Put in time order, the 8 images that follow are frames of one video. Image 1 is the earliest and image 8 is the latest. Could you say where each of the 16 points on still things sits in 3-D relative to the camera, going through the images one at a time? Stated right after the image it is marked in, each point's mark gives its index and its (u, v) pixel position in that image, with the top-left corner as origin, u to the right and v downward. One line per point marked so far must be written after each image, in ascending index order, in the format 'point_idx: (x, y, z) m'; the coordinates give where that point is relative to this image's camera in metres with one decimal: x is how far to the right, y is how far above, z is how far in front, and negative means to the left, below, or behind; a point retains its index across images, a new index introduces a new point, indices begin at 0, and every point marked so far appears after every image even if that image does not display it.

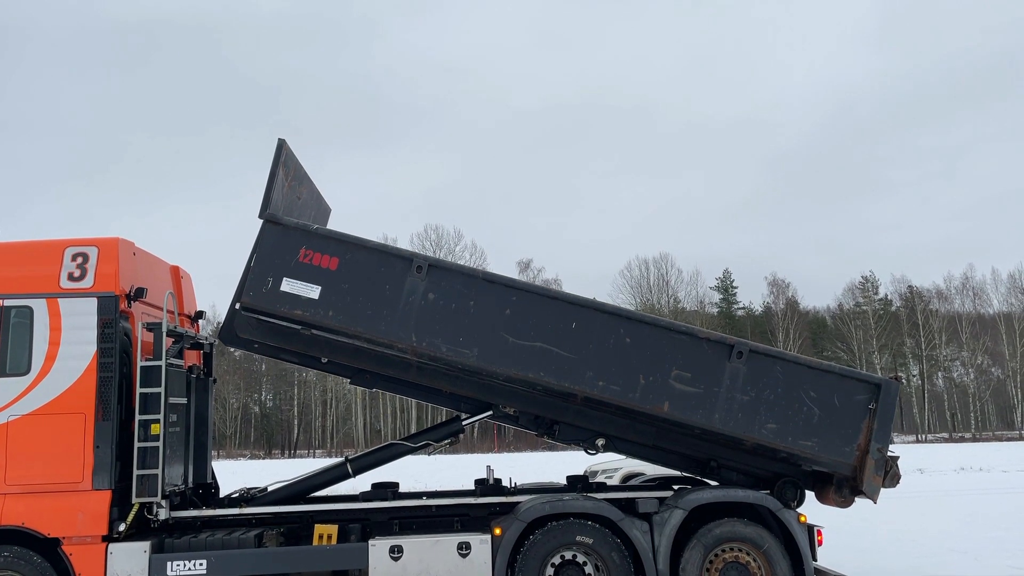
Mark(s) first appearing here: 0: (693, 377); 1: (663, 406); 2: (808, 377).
0: (+1.3, -0.5, +5.6) m
1: (+1.1, -0.7, +5.6) m
2: (+2.1, -0.6, +5.6) m
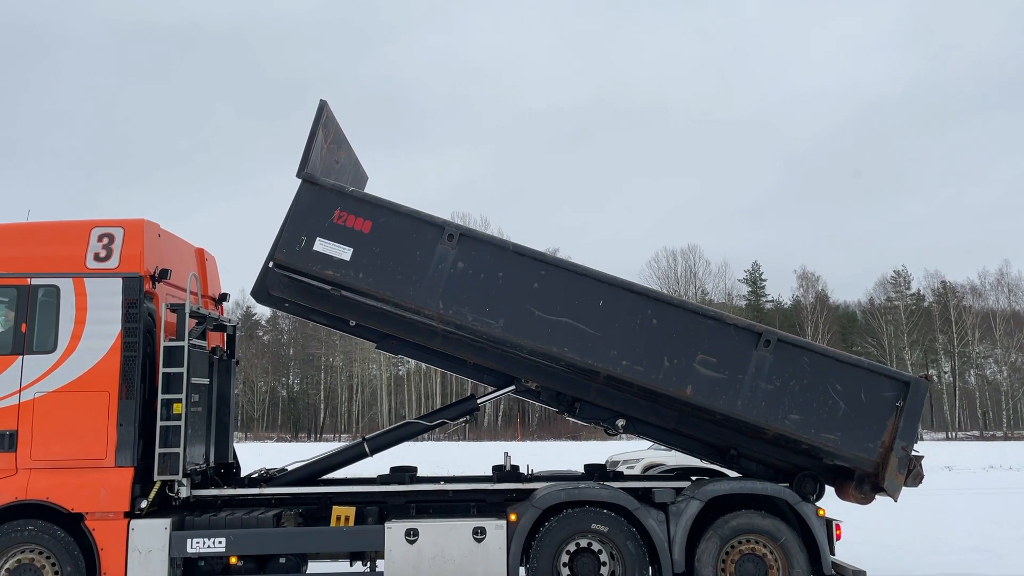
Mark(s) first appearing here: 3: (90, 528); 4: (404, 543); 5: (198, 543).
0: (+1.4, -0.5, +5.6) m
1: (+1.2, -0.6, +5.5) m
2: (+2.2, -0.6, +5.6) m
3: (-2.8, -1.6, +5.4) m
4: (-0.7, -1.7, +5.6) m
5: (-2.1, -1.7, +5.5) m
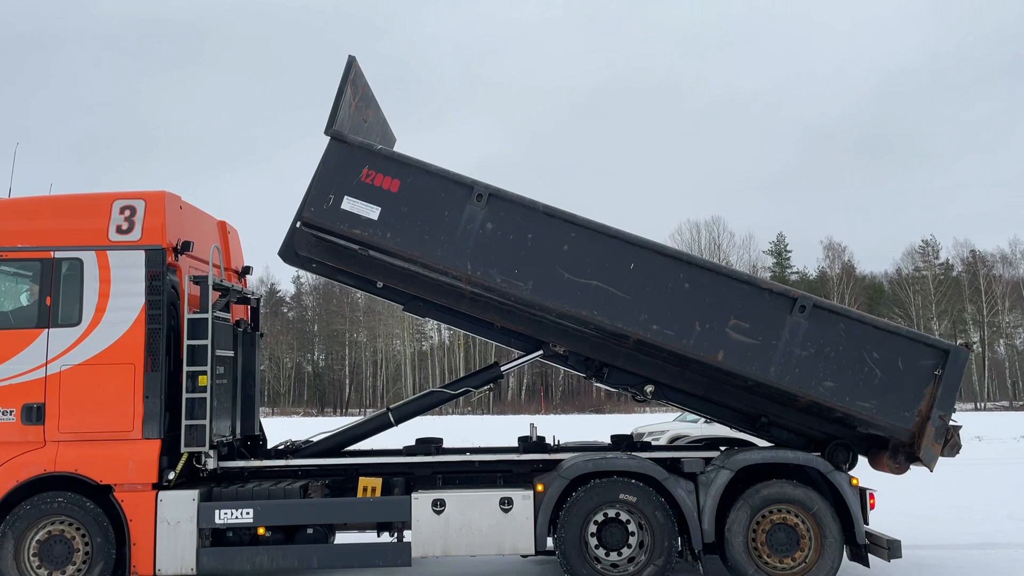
0: (+1.6, -0.3, +5.4) m
1: (+1.4, -0.4, +5.4) m
2: (+2.4, -0.3, +5.4) m
3: (-2.6, -1.4, +5.4) m
4: (-0.5, -1.5, +5.5) m
5: (-1.9, -1.5, +5.5) m
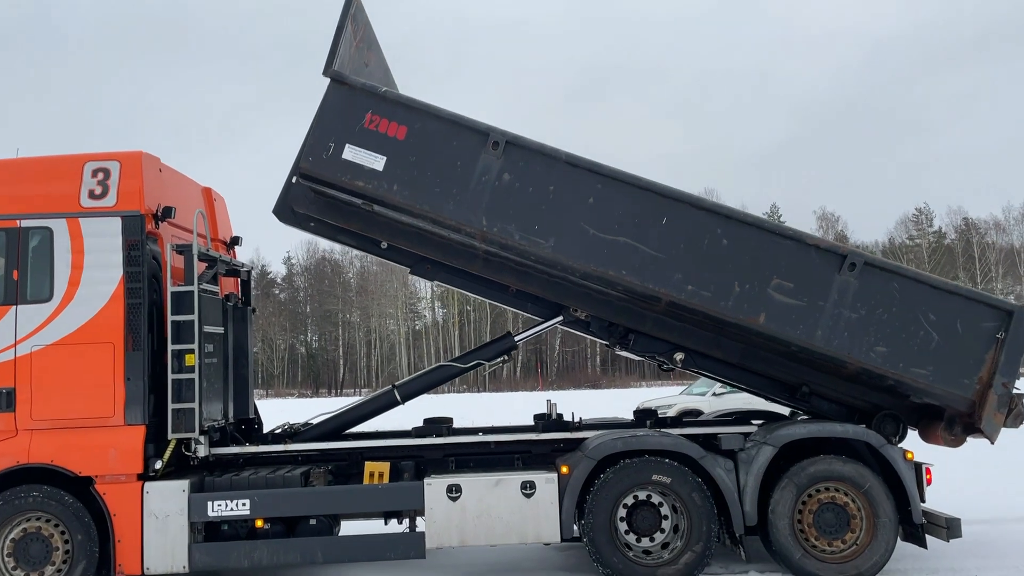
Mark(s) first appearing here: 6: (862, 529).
0: (+1.7, 0.0, +4.9) m
1: (+1.5, -0.2, +4.9) m
2: (+2.5, -0.1, +4.9) m
3: (-2.5, -1.2, +4.9) m
4: (-0.4, -1.3, +5.0) m
5: (-1.8, -1.3, +5.0) m
6: (+2.1, -1.5, +5.0) m
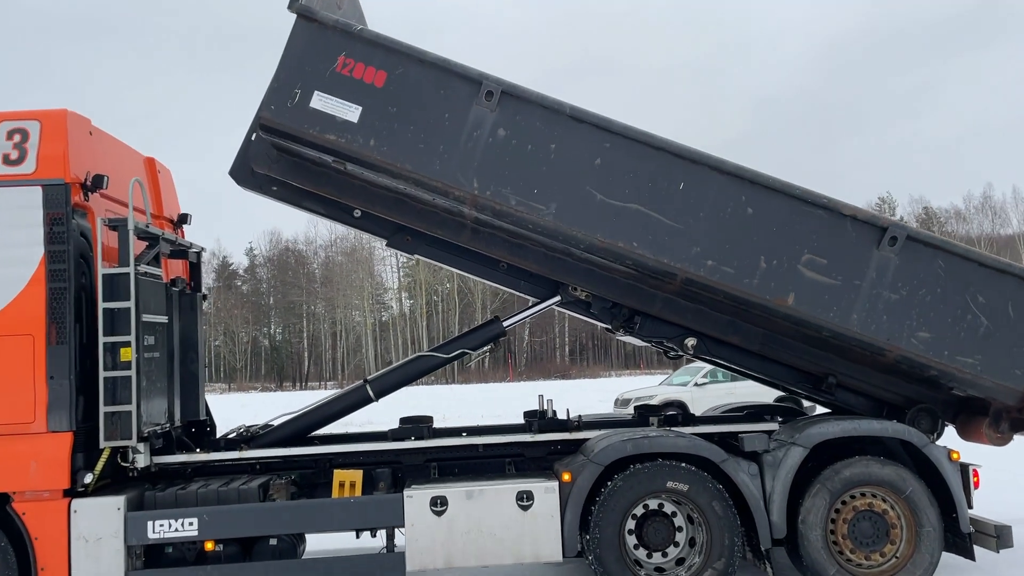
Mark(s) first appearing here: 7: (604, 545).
0: (+1.7, +0.1, +4.3) m
1: (+1.5, -0.1, +4.3) m
2: (+2.5, +0.1, +4.3) m
3: (-2.5, -1.1, +4.1) m
4: (-0.4, -1.2, +4.4) m
5: (-1.8, -1.2, +4.3) m
6: (+2.1, -1.3, +4.4) m
7: (+0.5, -1.3, +4.3) m
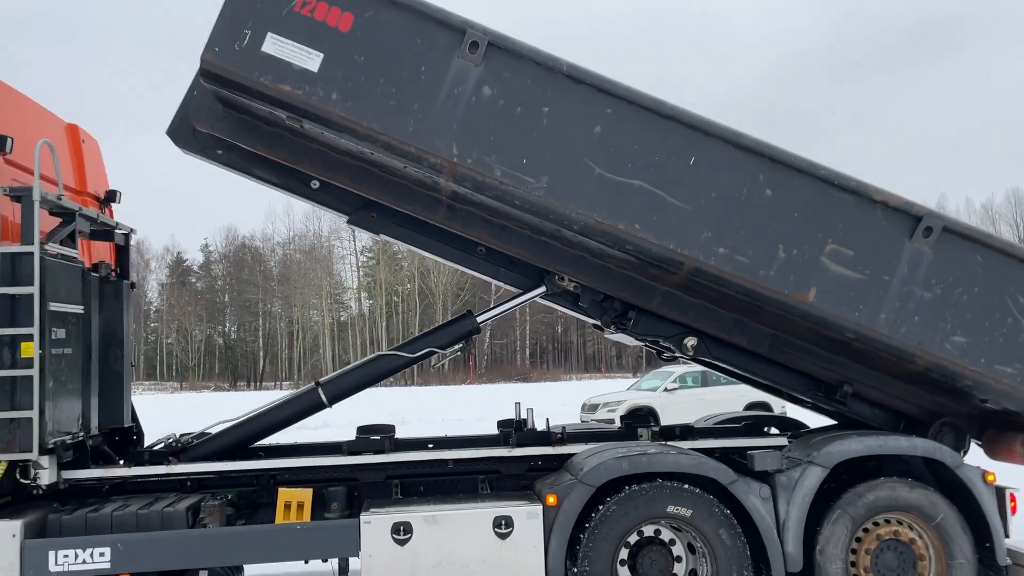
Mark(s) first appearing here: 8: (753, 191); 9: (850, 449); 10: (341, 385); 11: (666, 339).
0: (+1.6, +0.1, +3.8) m
1: (+1.4, 0.0, +3.7) m
2: (+2.4, +0.1, +3.8) m
3: (-2.6, -1.1, +3.4) m
4: (-0.6, -1.2, +3.7) m
5: (-1.9, -1.2, +3.6) m
6: (+2.0, -1.3, +3.8) m
7: (+0.4, -1.3, +3.7) m
8: (+1.1, +0.4, +3.7) m
9: (+1.6, -0.8, +3.8) m
10: (-0.9, -0.5, +4.4) m
11: (+0.8, -0.3, +4.4) m
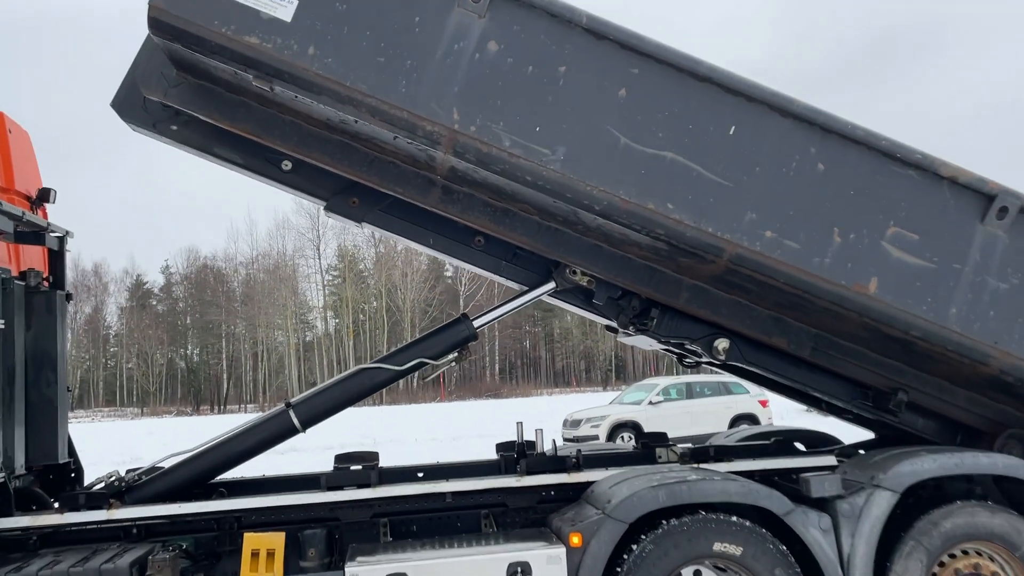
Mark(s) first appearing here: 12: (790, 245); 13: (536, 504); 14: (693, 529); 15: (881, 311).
0: (+1.6, +0.2, +3.2) m
1: (+1.4, 0.0, +3.2) m
2: (+2.4, +0.1, +3.3) m
3: (-2.5, -1.1, +2.7) m
4: (-0.5, -1.2, +3.0) m
5: (-1.9, -1.2, +2.9) m
6: (+2.0, -1.3, +3.3) m
7: (+0.4, -1.3, +3.0) m
8: (+1.1, +0.4, +3.1) m
9: (+1.6, -0.7, +3.3) m
10: (-0.9, -0.6, +3.8) m
11: (+0.8, -0.3, +3.8) m
12: (+1.1, +0.1, +3.1) m
13: (+0.1, -1.0, +3.7) m
14: (+0.7, -0.9, +3.1) m
15: (+1.5, -0.1, +3.3) m
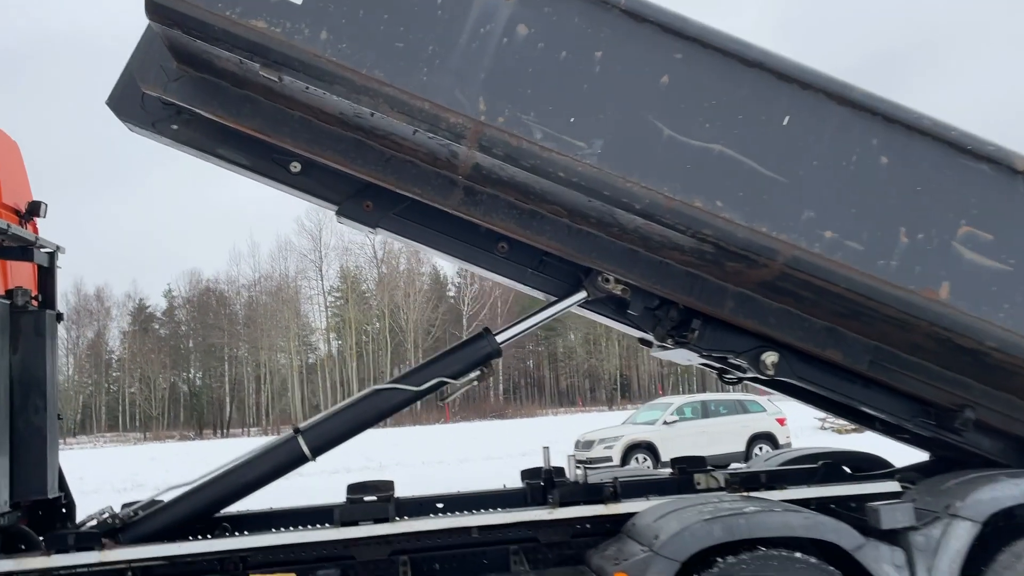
0: (+1.7, +0.1, +2.9) m
1: (+1.5, 0.0, +2.9) m
2: (+2.5, +0.1, +3.0) m
3: (-2.4, -1.1, +2.3) m
4: (-0.4, -1.2, +2.7) m
5: (-1.7, -1.3, +2.5) m
6: (+2.2, -1.3, +2.9) m
7: (+0.6, -1.3, +2.7) m
8: (+1.2, +0.4, +2.8) m
9: (+1.8, -0.7, +2.9) m
10: (-0.8, -0.6, +3.5) m
11: (+1.0, -0.3, +3.5) m
12: (+1.2, +0.1, +2.8) m
13: (+0.2, -1.0, +3.3) m
14: (+0.8, -0.9, +2.8) m
15: (+1.6, -0.1, +3.0) m
